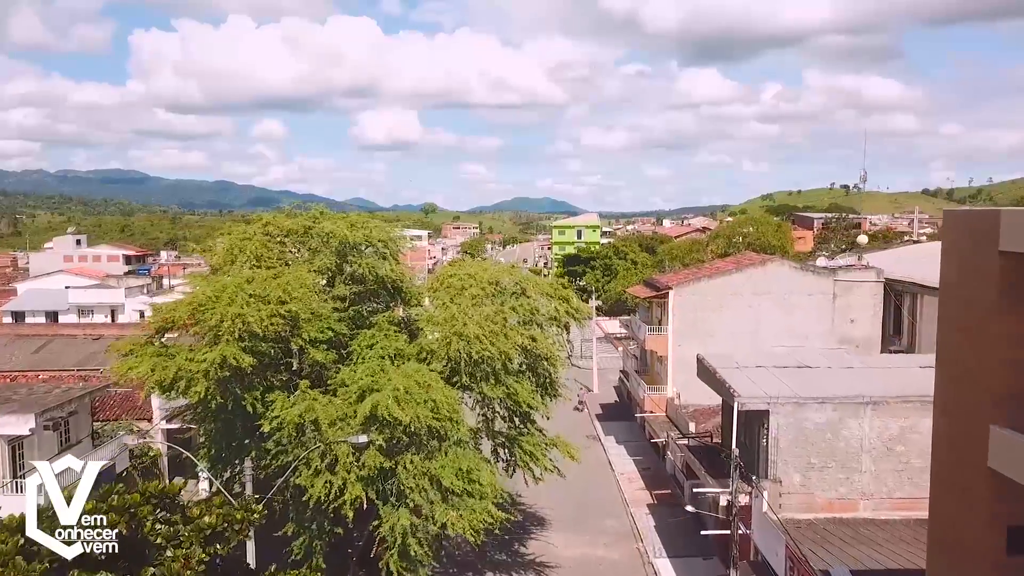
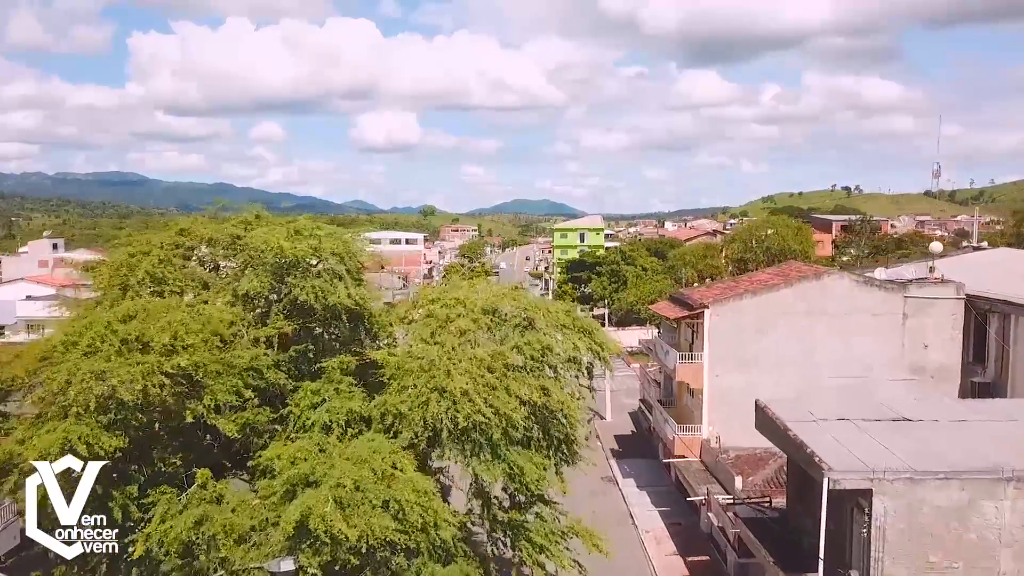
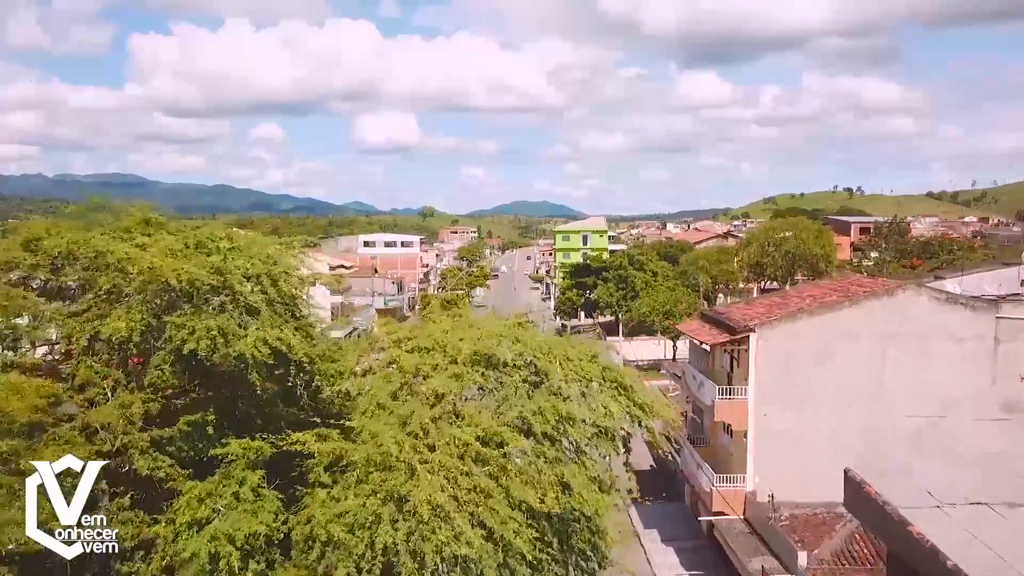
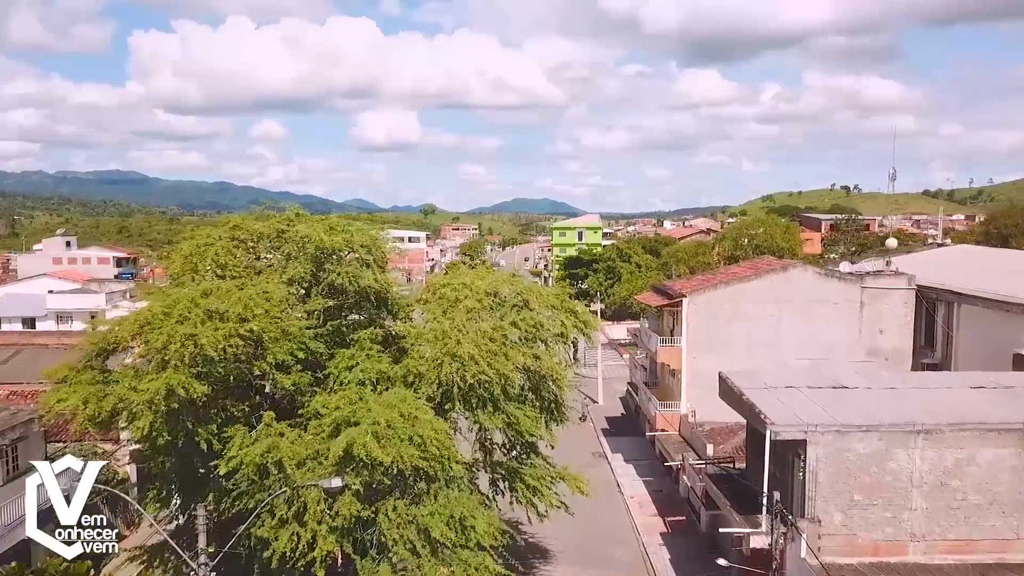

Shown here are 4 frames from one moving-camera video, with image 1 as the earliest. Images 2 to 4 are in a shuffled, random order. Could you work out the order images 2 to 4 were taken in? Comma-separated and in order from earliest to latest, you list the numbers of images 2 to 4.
4, 2, 3
